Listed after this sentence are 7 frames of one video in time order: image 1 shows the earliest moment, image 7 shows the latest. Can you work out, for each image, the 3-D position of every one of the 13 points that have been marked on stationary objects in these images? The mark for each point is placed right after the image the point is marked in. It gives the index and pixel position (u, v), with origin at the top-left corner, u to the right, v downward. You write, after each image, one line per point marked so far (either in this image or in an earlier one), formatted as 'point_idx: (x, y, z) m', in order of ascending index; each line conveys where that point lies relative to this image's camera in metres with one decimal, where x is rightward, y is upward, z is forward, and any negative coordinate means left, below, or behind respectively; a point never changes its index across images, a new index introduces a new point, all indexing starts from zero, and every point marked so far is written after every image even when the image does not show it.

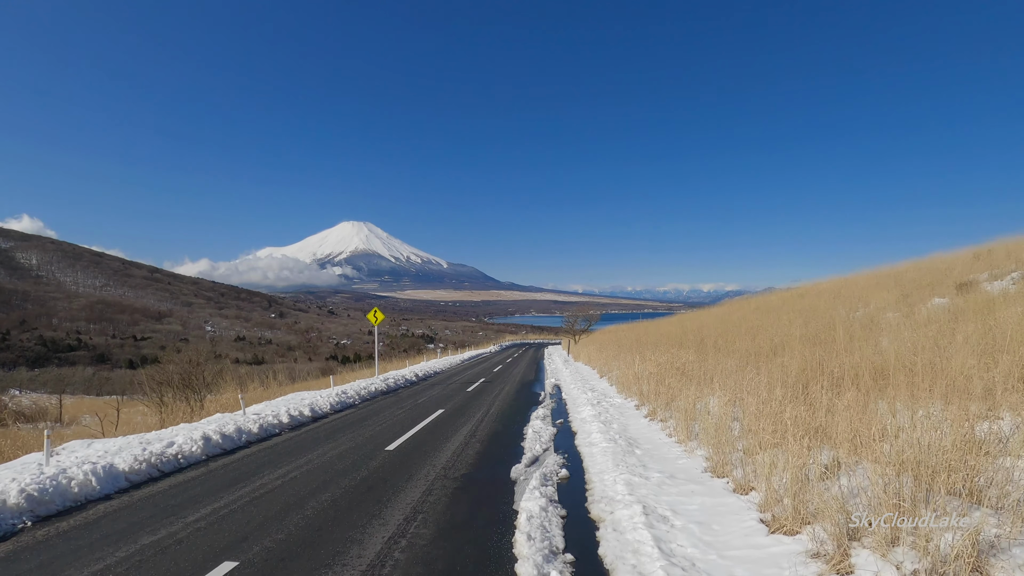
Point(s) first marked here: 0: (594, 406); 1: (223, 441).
0: (+1.9, -2.7, +9.7) m
1: (-4.7, -2.5, +7.0) m
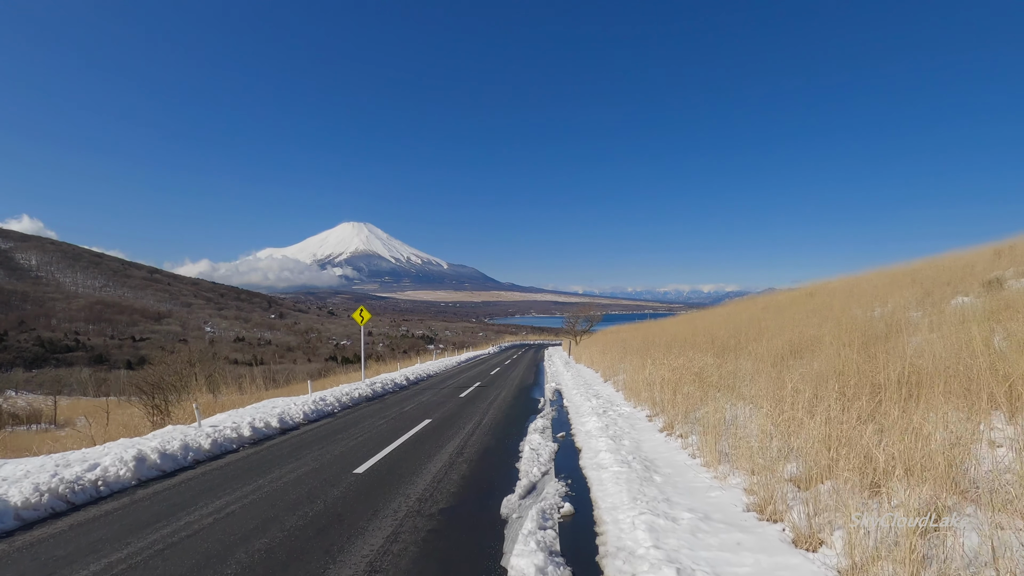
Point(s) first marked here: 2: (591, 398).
0: (+1.8, -2.6, +8.6) m
1: (-4.8, -2.4, +5.9) m
2: (+2.0, -2.8, +10.9) m
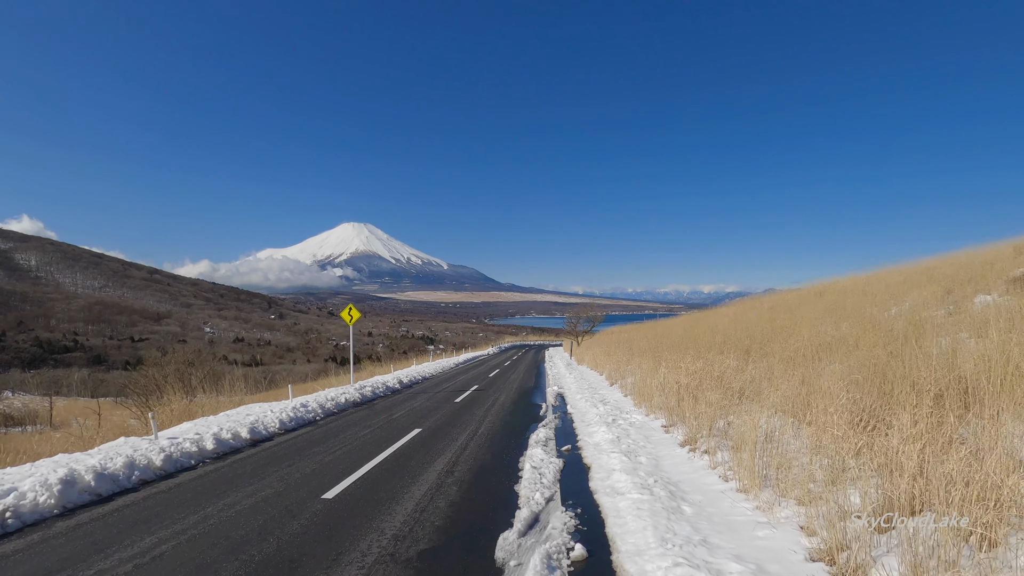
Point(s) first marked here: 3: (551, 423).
0: (+1.7, -2.5, +7.7) m
1: (-4.9, -2.3, +5.0) m
2: (+2.0, -2.7, +10.0) m
3: (+0.8, -2.7, +8.6) m
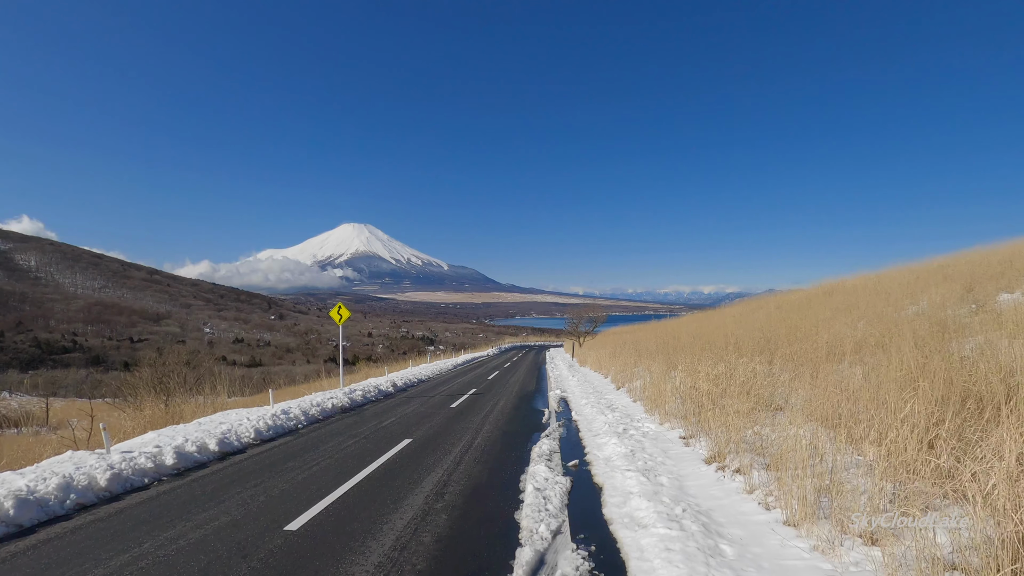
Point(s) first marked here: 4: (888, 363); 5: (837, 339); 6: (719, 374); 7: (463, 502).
0: (+1.7, -2.4, +6.9) m
1: (-4.9, -2.2, +4.2) m
2: (+2.0, -2.6, +9.2) m
3: (+0.8, -2.7, +7.8) m
4: (+7.7, -1.5, +8.7) m
5: (+9.8, -1.5, +12.9) m
6: (+4.0, -1.6, +8.2) m
7: (-0.5, -2.3, +4.7) m
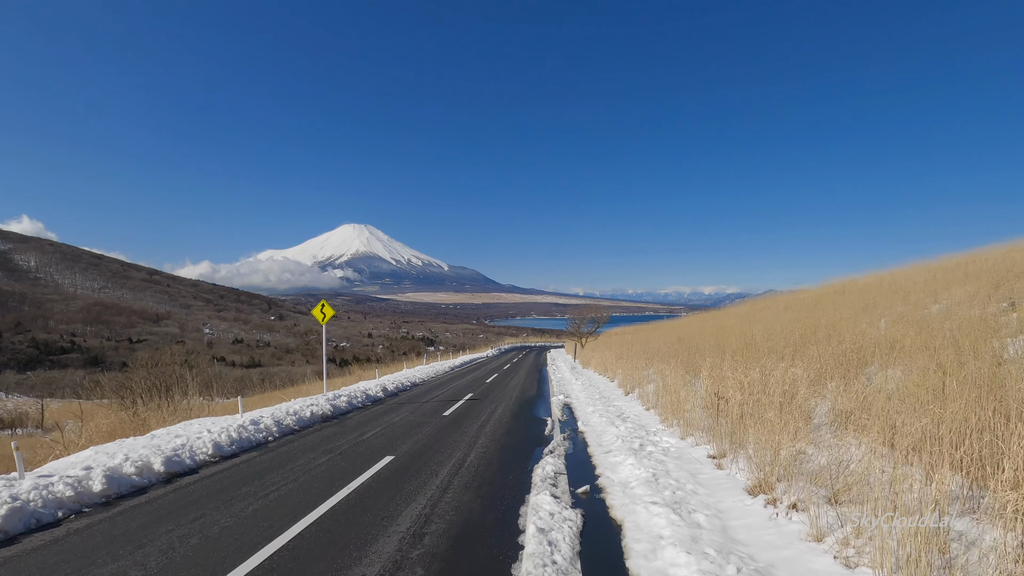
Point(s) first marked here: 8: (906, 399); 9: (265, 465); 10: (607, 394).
0: (+1.7, -2.3, +5.9) m
1: (-4.9, -2.1, +3.2) m
2: (+2.0, -2.5, +8.2) m
3: (+0.8, -2.6, +6.8) m
4: (+7.7, -1.4, +7.7) m
5: (+9.8, -1.4, +11.9) m
6: (+3.9, -1.5, +7.2) m
7: (-0.6, -2.2, +3.7) m
8: (+5.6, -1.5, +6.0) m
9: (-3.6, -2.6, +6.3) m
10: (+2.6, -2.9, +11.9) m
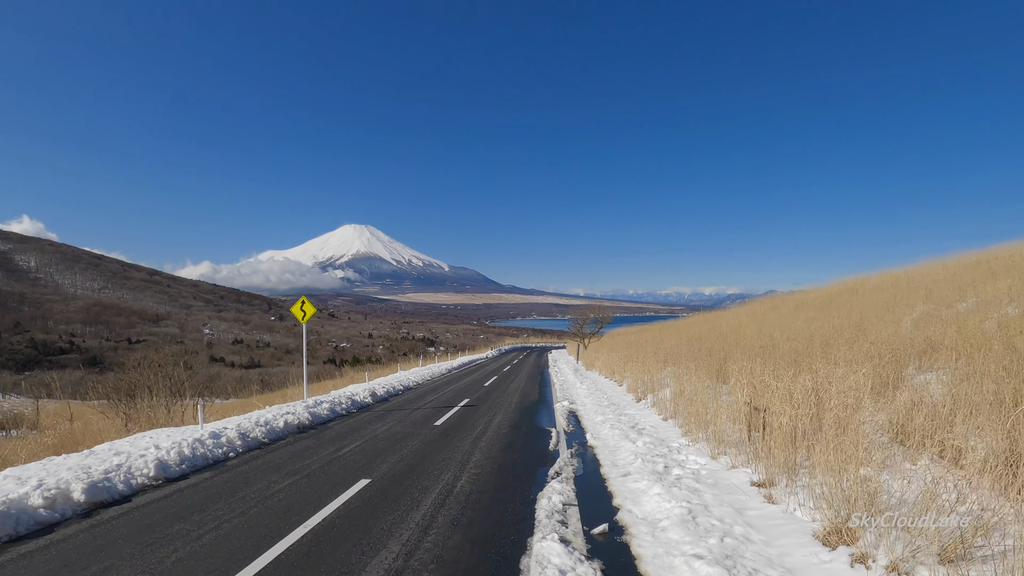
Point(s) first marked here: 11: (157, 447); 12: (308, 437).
0: (+1.7, -2.2, +4.8) m
1: (-4.9, -2.0, +2.2) m
2: (+2.0, -2.4, +7.1) m
3: (+0.8, -2.4, +5.8) m
4: (+7.7, -1.3, +6.7) m
5: (+9.8, -1.3, +10.8) m
6: (+3.9, -1.4, +6.1) m
7: (-0.6, -2.1, +2.7) m
8: (+5.6, -1.4, +5.0) m
9: (-3.6, -2.5, +5.3) m
10: (+2.6, -2.8, +10.9) m
11: (-5.2, -2.3, +6.3) m
12: (-3.7, -2.7, +7.8) m
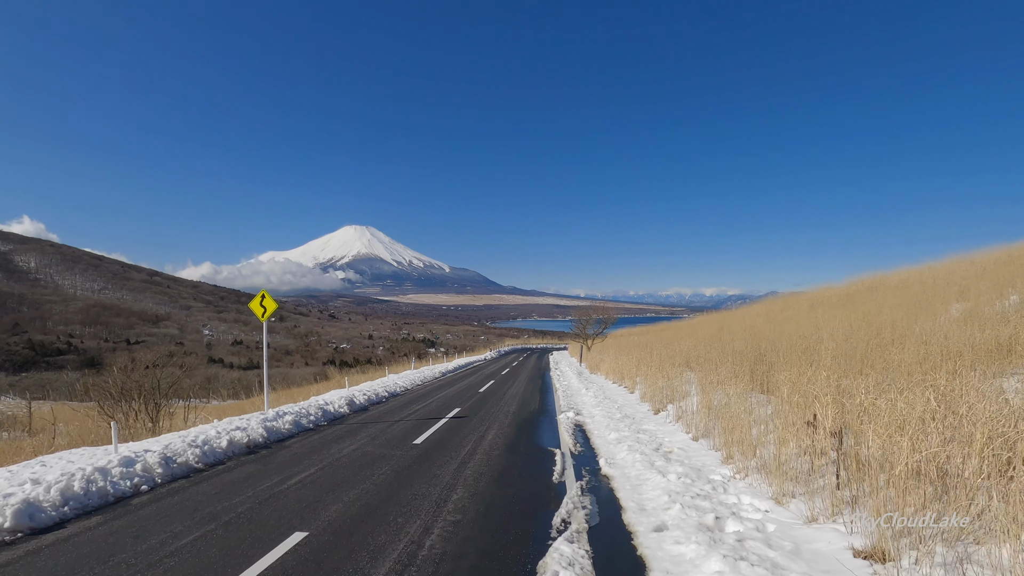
0: (+1.6, -2.0, +3.3) m
1: (-5.0, -1.8, +0.7) m
2: (+1.9, -2.3, +5.6) m
3: (+0.7, -2.3, +4.3) m
4: (+7.6, -1.1, +5.2) m
5: (+9.7, -1.2, +9.3) m
6: (+3.8, -1.3, +4.6) m
7: (-0.7, -1.9, +1.2) m
8: (+5.5, -1.2, +3.5) m
9: (-3.7, -2.3, +3.8) m
10: (+2.5, -2.7, +9.4) m
11: (-5.3, -2.2, +4.8) m
12: (-3.8, -2.5, +6.3) m
